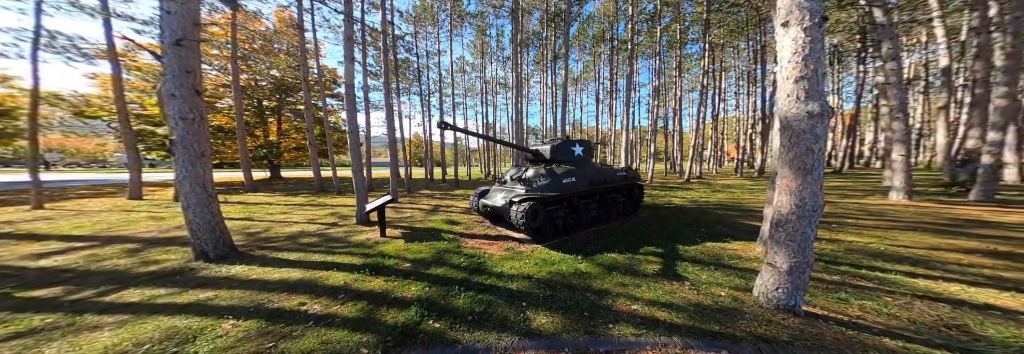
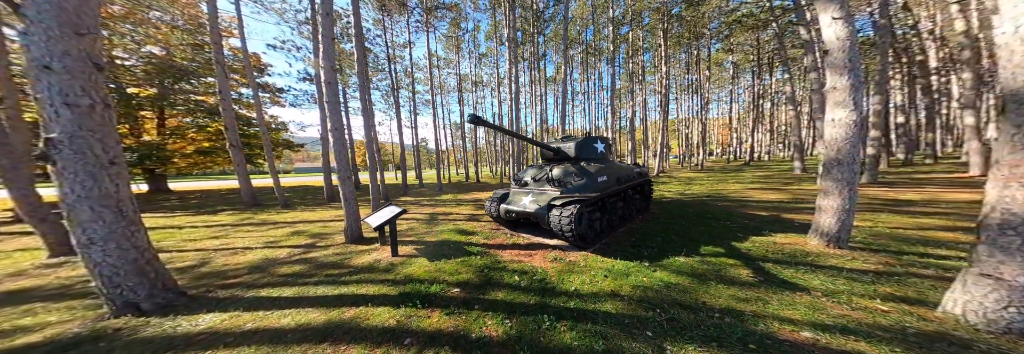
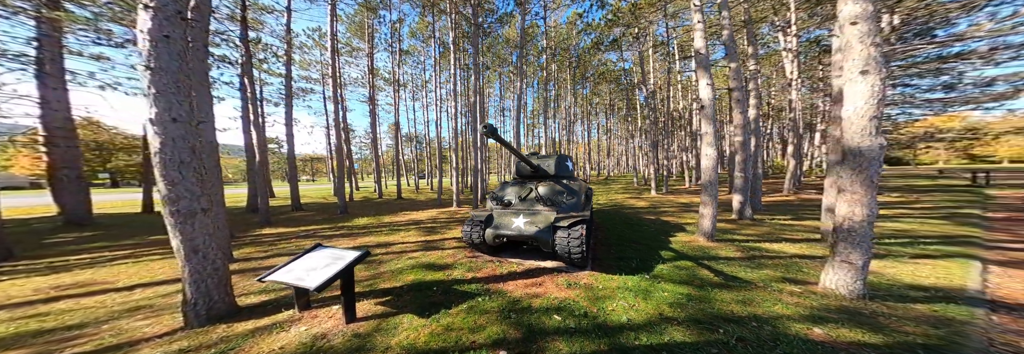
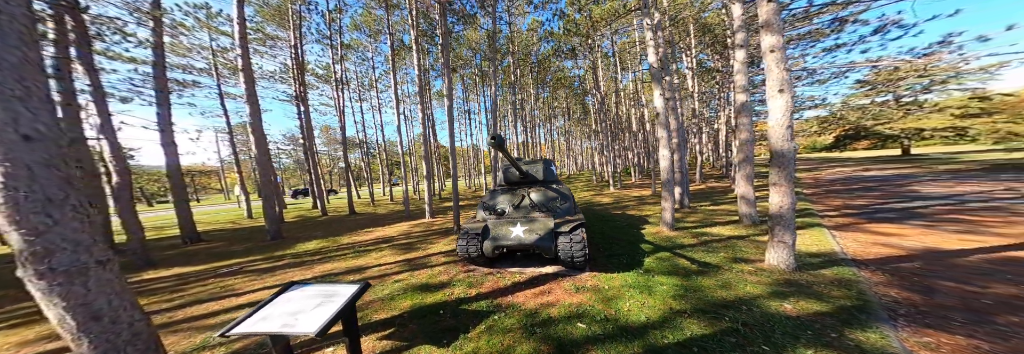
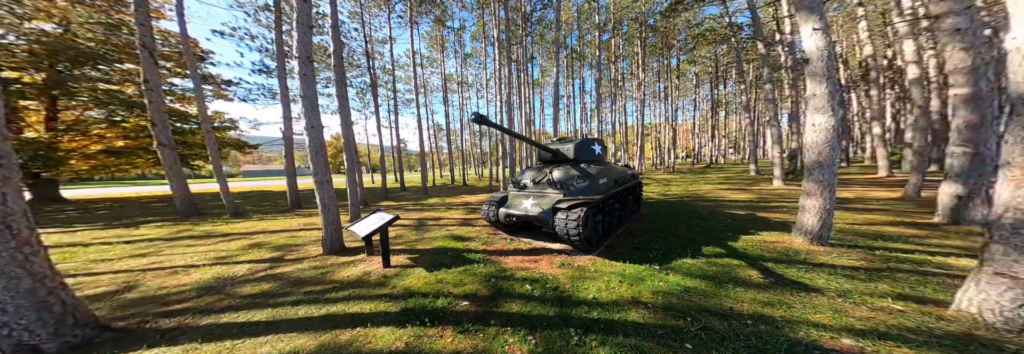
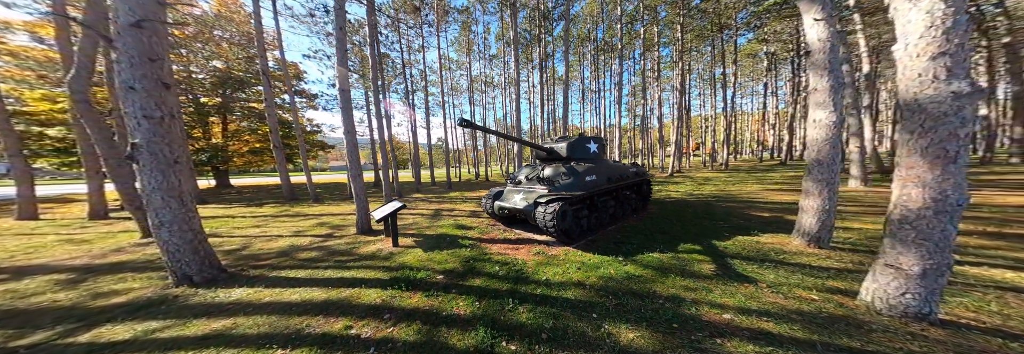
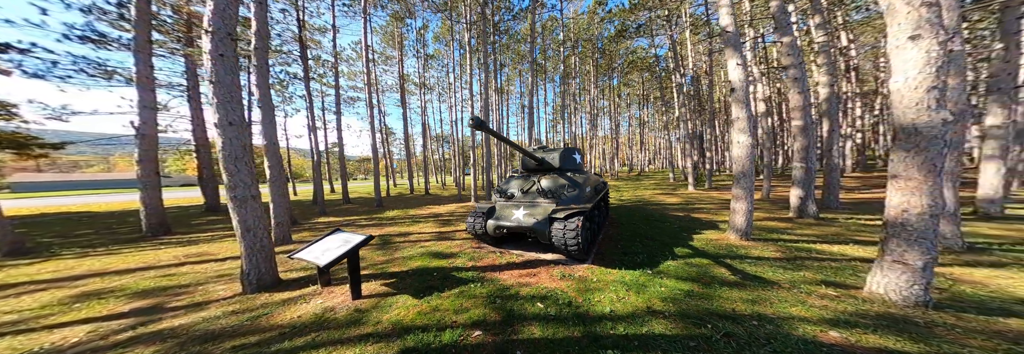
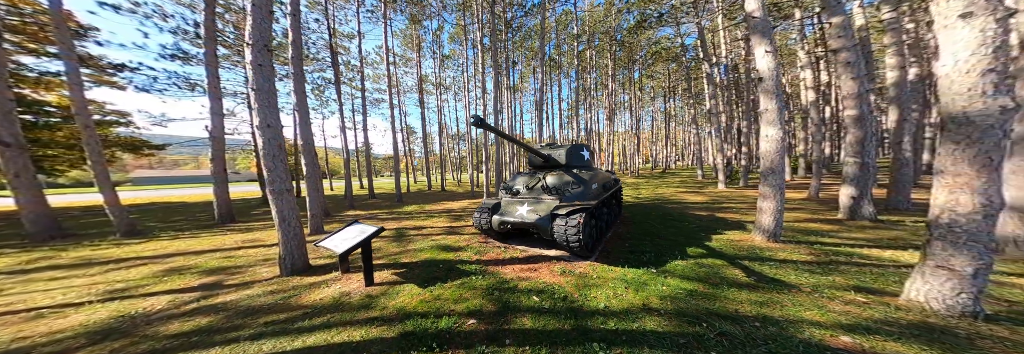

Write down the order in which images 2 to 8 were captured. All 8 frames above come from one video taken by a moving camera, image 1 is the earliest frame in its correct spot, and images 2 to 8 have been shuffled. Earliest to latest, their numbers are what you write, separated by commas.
6, 2, 5, 8, 7, 3, 4
